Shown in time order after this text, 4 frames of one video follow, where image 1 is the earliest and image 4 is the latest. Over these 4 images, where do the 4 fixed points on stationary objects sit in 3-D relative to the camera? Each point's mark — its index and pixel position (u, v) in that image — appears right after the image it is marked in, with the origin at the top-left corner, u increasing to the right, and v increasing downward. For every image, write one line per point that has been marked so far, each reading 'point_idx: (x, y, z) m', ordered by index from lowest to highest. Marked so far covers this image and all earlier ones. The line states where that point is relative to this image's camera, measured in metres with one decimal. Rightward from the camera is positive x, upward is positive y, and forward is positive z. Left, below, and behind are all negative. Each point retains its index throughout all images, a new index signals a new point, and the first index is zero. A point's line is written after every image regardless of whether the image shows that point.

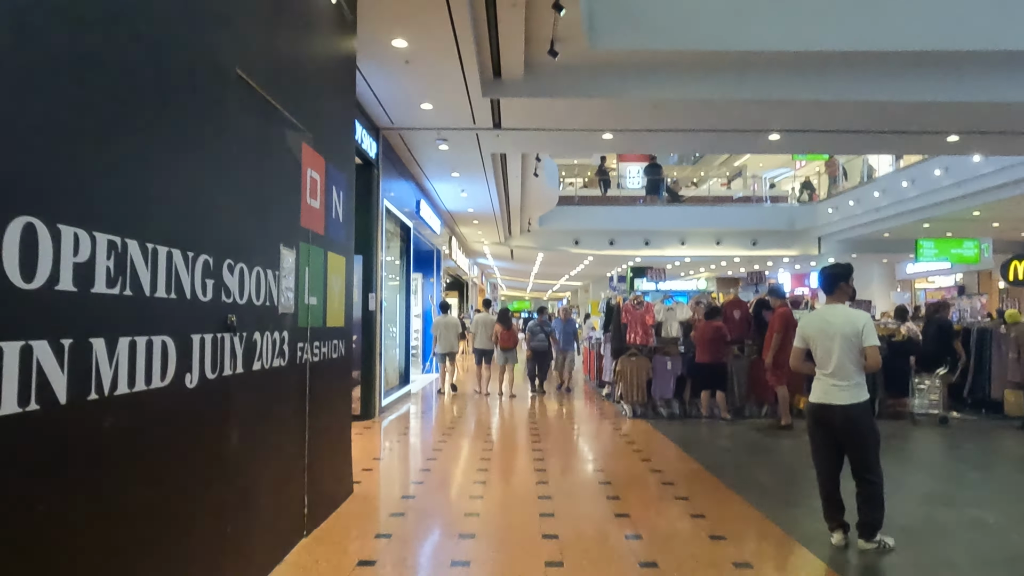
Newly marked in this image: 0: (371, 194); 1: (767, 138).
0: (-1.3, +0.9, +7.1) m
1: (+2.5, +1.5, +7.4) m
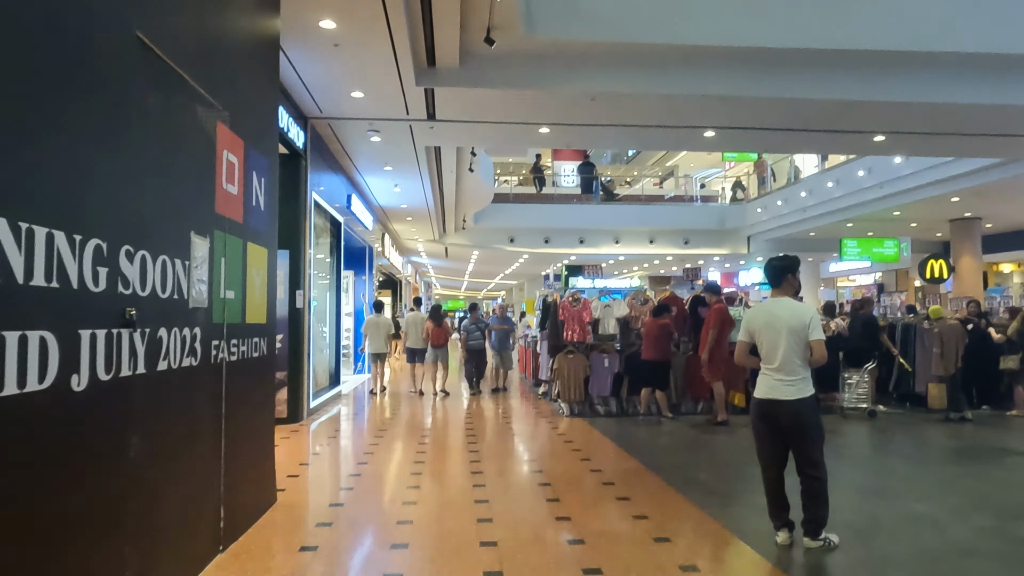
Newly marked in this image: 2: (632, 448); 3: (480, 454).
0: (-1.9, +0.9, +6.8) m
1: (+1.9, +1.5, +7.5) m
2: (+0.9, -1.2, +5.7) m
3: (-0.3, -1.3, +5.8) m
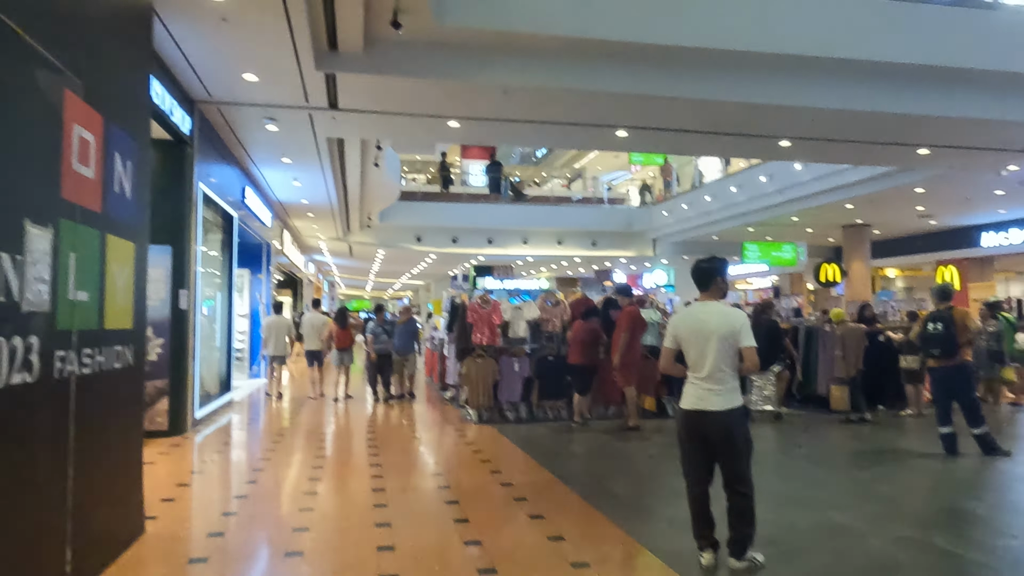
0: (-2.7, +0.9, +6.2) m
1: (+1.0, +1.5, +7.3) m
2: (+0.2, -1.2, +5.4) m
3: (-0.9, -1.3, +5.4) m
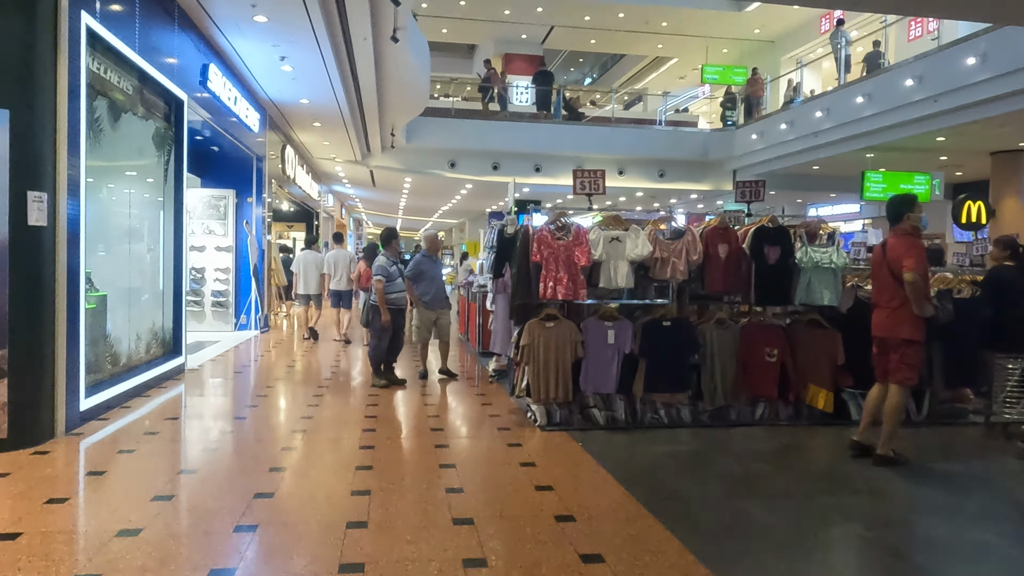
0: (-2.2, +1.4, +3.5) m
1: (+1.6, +2.0, +4.4) m
2: (+0.7, -0.9, +2.7) m
3: (-0.5, -0.9, +2.8) m
